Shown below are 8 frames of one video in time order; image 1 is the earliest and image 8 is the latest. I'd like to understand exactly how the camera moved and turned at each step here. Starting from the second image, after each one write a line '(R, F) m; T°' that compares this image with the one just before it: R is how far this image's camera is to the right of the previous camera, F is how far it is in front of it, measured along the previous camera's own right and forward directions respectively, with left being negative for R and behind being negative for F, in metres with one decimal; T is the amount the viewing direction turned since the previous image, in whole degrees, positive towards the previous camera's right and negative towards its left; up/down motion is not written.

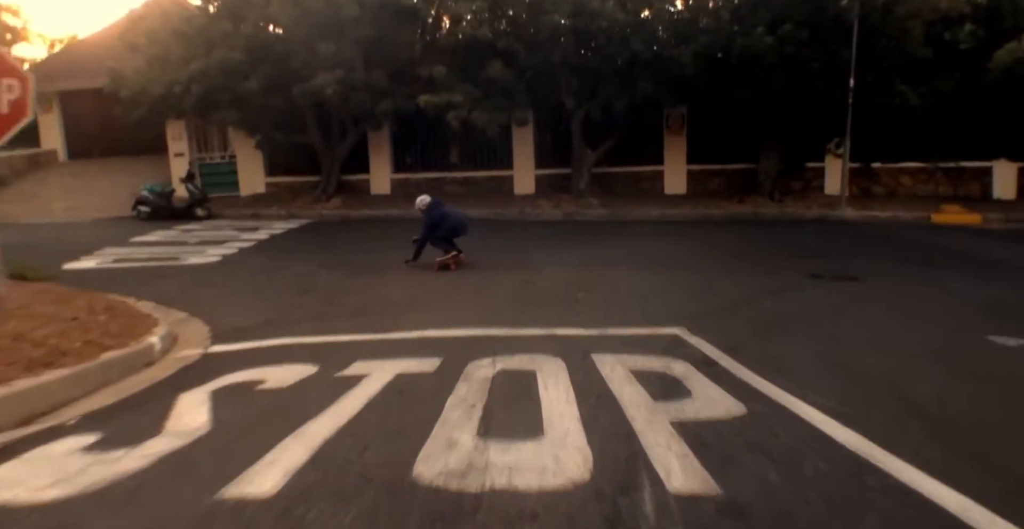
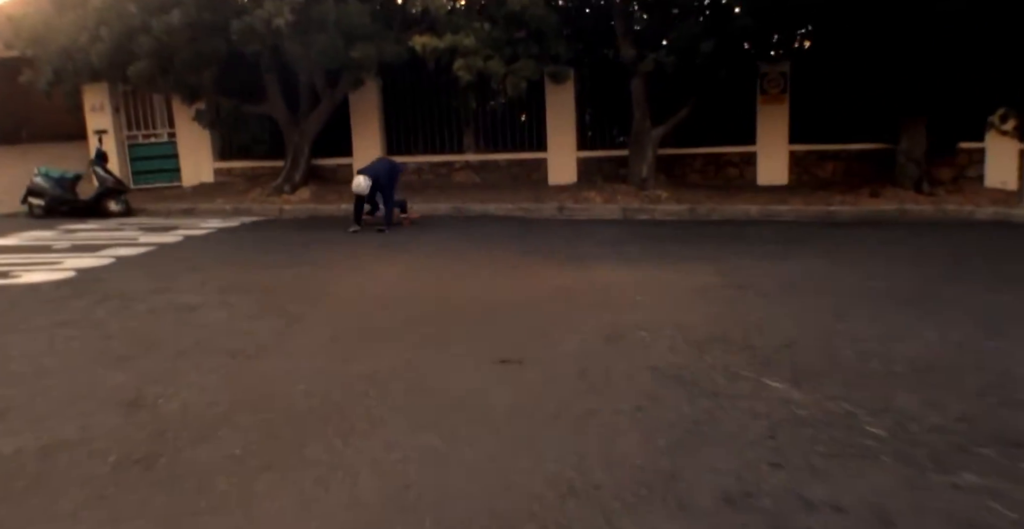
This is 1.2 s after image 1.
(-0.4, +6.3) m; -1°
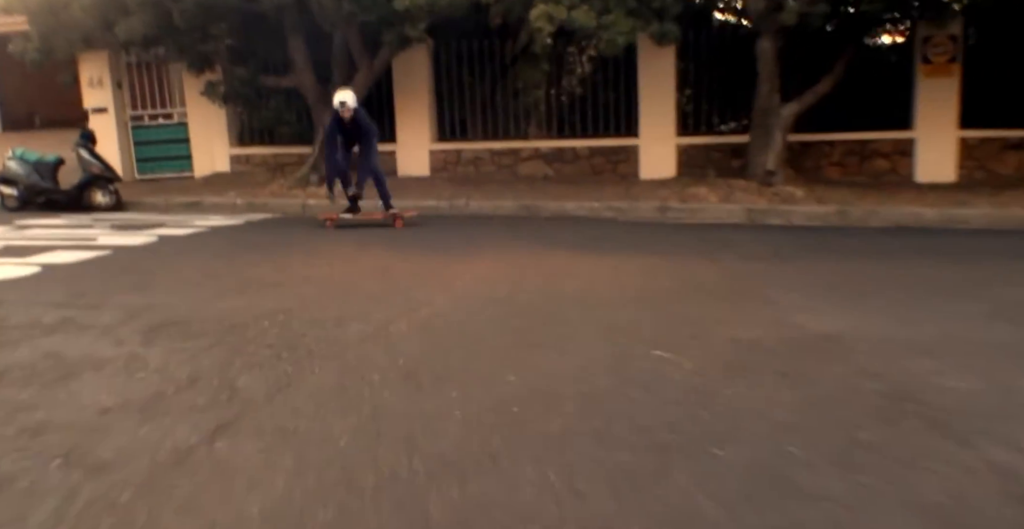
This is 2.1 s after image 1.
(-0.6, +3.4) m; -4°
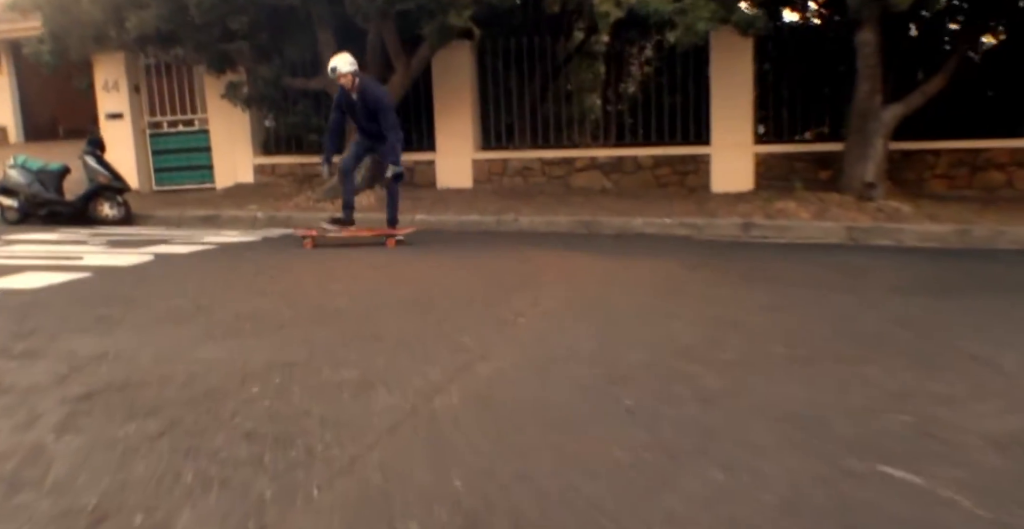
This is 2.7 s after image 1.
(-0.3, +1.5) m; -3°
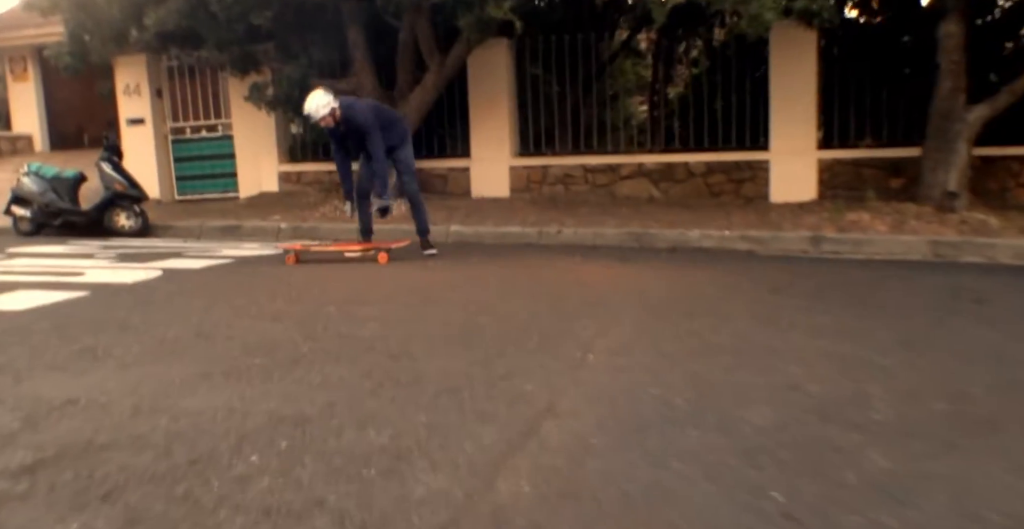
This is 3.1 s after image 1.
(-0.2, +0.8) m; -2°
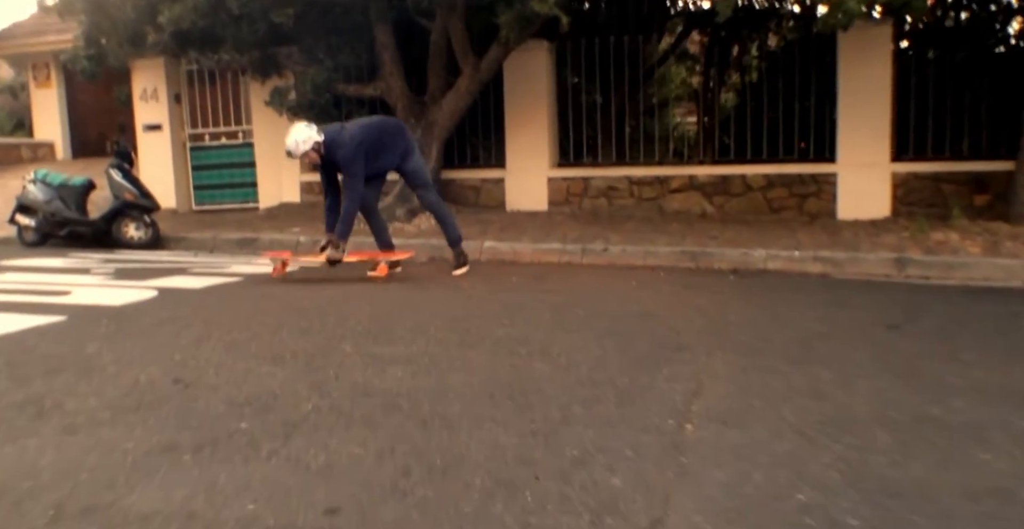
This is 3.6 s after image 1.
(-0.2, +0.9) m; -2°
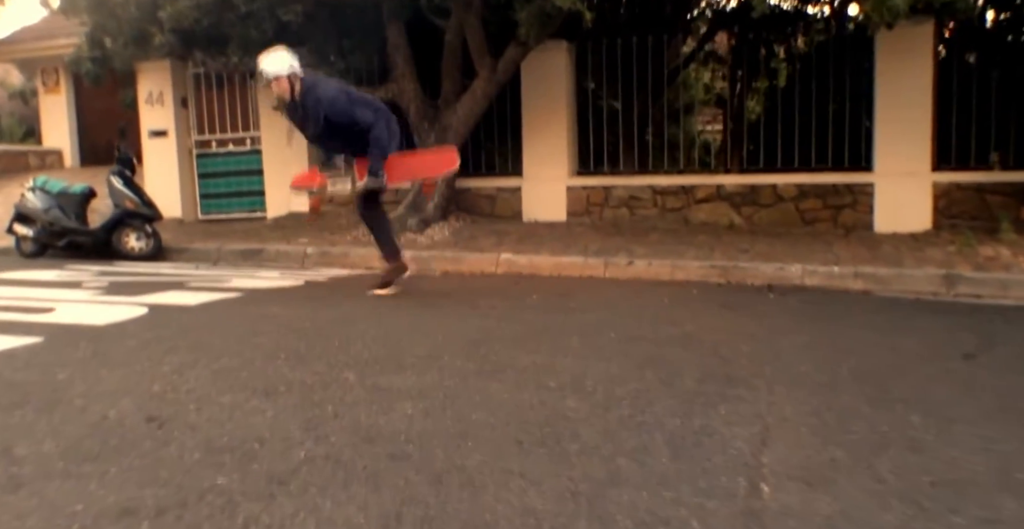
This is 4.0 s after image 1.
(-0.1, +0.5) m; -1°
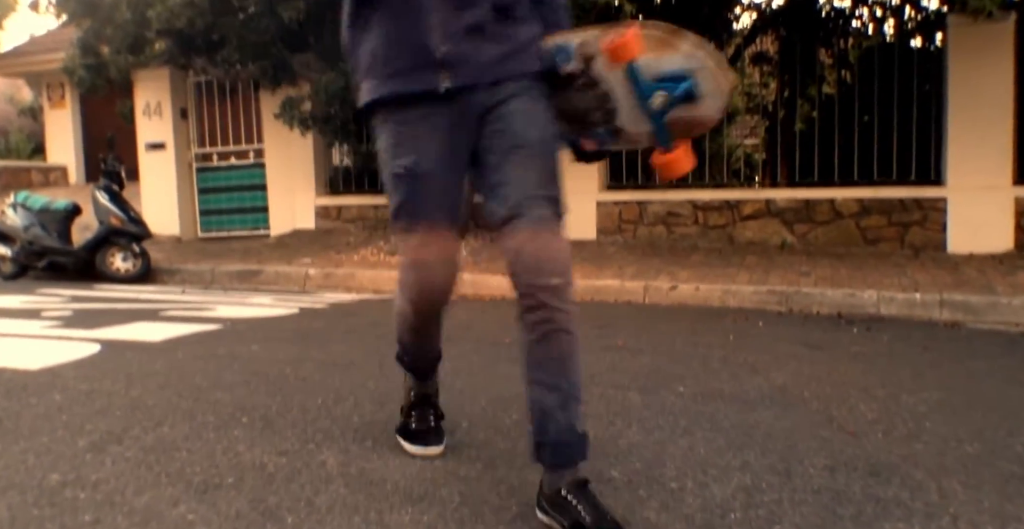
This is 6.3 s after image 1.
(-0.1, +0.9) m; -1°
